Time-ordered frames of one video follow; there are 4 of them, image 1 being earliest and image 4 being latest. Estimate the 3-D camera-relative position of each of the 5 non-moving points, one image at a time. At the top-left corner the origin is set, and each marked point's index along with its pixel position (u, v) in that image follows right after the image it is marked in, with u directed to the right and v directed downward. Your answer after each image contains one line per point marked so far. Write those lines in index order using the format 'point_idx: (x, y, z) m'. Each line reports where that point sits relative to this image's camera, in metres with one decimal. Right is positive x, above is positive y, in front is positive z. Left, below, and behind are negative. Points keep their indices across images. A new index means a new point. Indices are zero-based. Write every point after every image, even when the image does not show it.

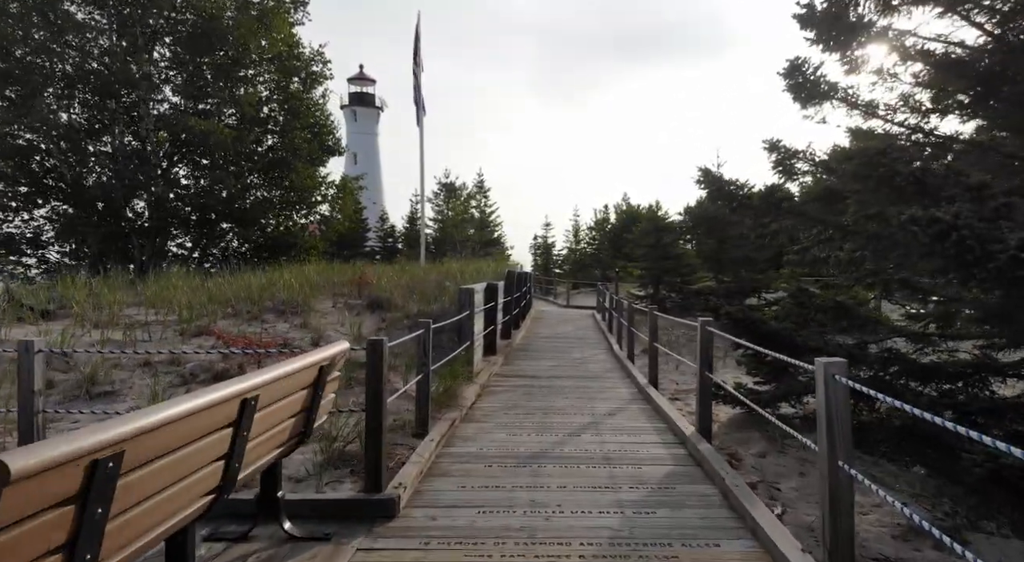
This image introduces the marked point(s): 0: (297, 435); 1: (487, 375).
0: (-1.4, -1.0, +5.3) m
1: (-0.4, -1.5, +12.4) m
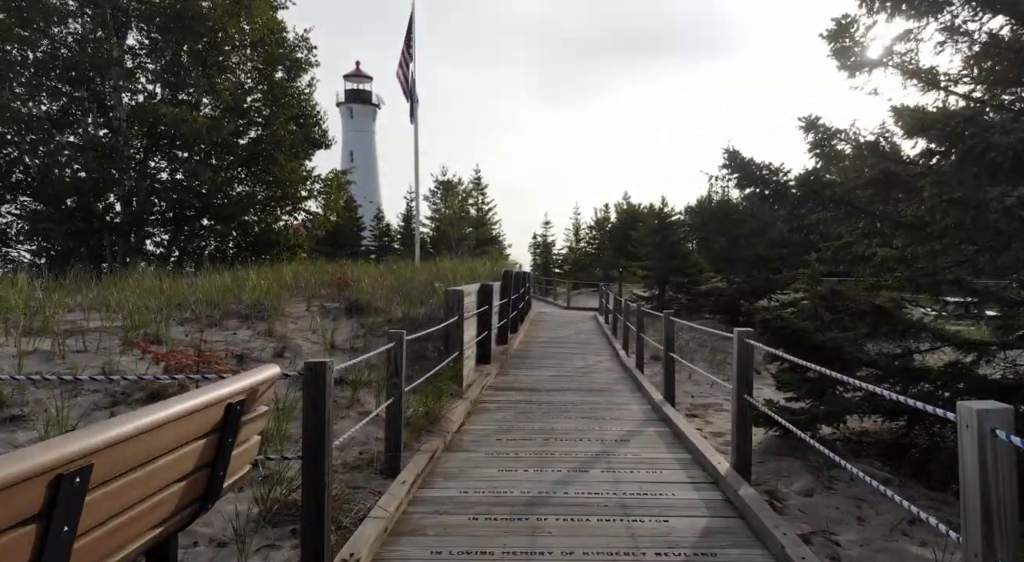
0: (-1.5, -1.0, +3.8) m
1: (-0.4, -1.5, +10.8) m
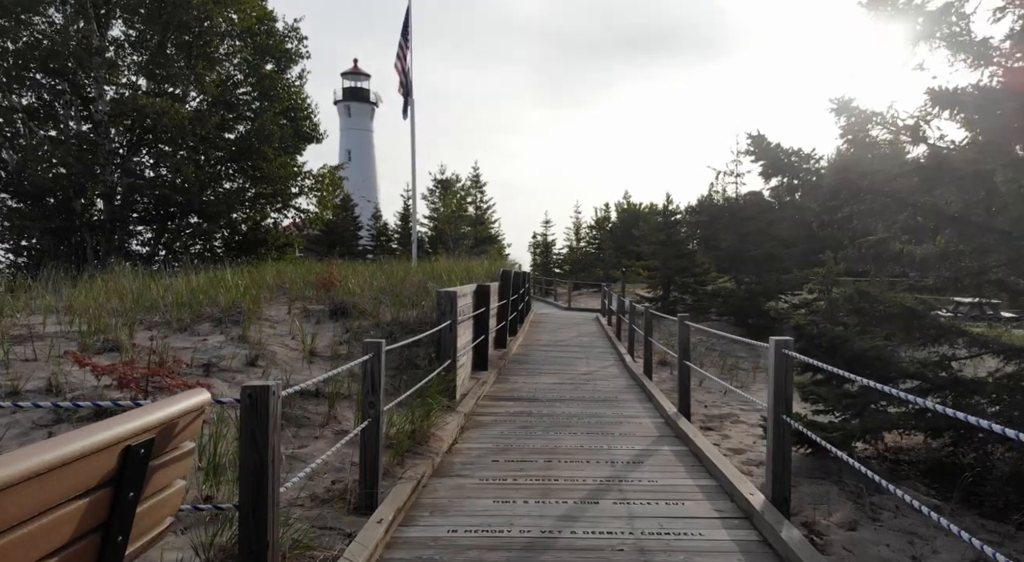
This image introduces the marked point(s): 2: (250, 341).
0: (-1.5, -1.1, +2.8) m
1: (-0.5, -1.5, +9.9) m
2: (-3.1, -0.7, +9.5) m
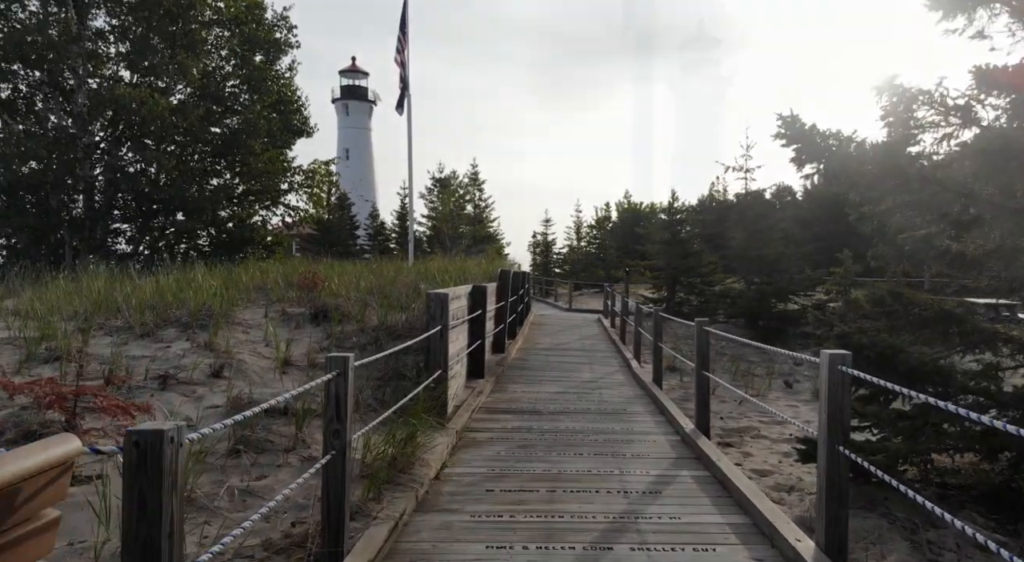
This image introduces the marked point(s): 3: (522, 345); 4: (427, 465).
0: (-1.5, -1.1, +1.9) m
1: (-0.5, -1.5, +8.9) m
2: (-3.1, -0.7, +8.5) m
3: (+0.2, -1.3, +15.9) m
4: (-0.7, -1.4, +6.3) m
